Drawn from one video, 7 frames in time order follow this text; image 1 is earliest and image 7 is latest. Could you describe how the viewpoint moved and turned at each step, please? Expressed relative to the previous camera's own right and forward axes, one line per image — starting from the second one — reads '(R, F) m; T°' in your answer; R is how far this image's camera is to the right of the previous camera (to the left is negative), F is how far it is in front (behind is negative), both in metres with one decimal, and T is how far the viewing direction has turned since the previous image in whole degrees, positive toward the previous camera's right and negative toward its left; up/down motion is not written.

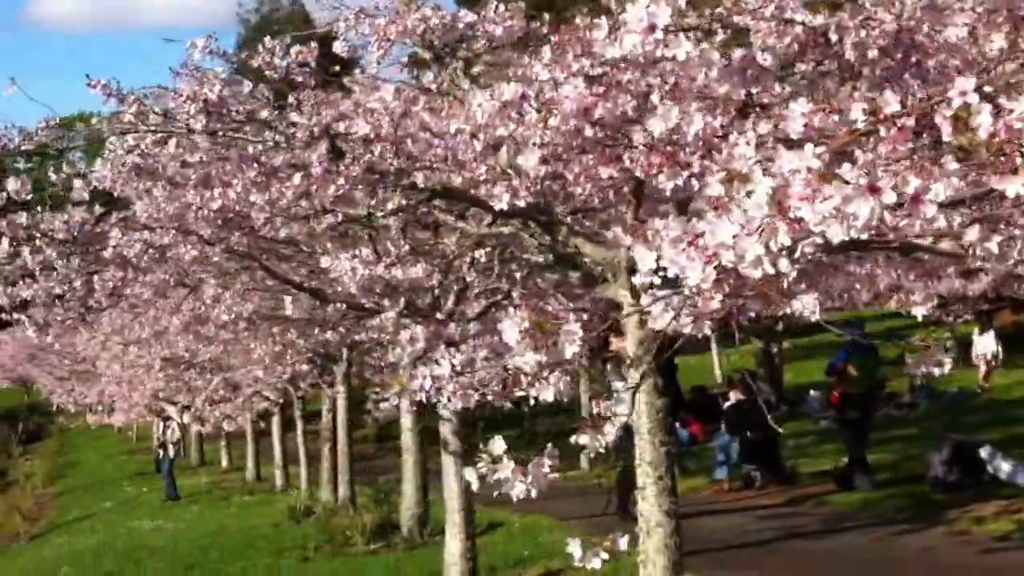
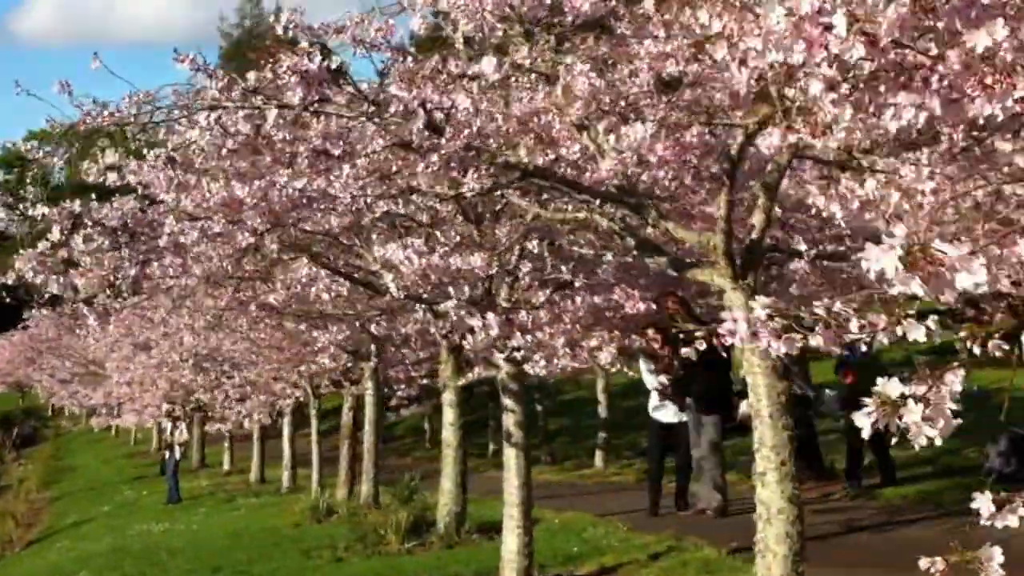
(-0.5, +0.3) m; 0°
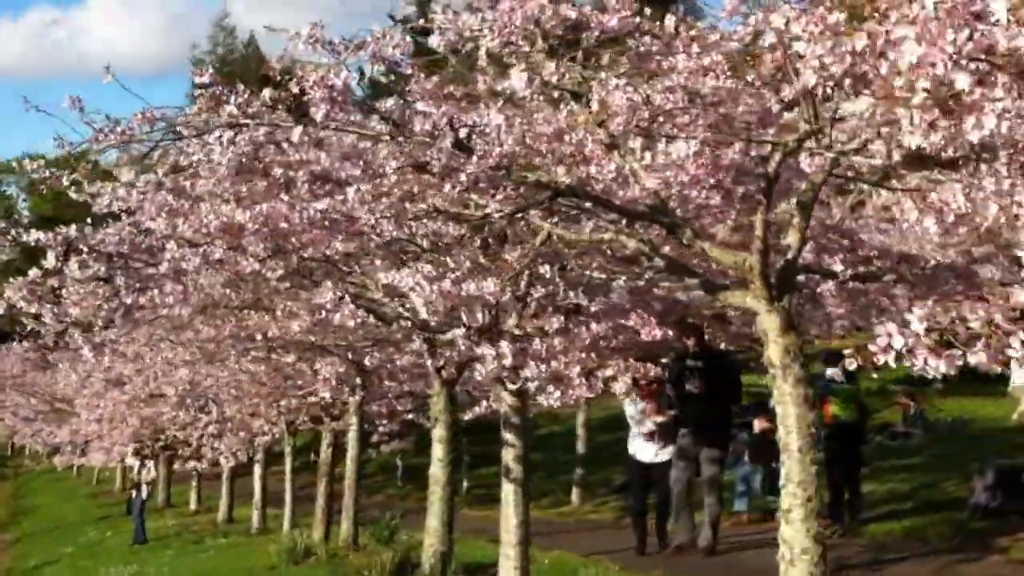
(-0.3, +0.3) m; +1°
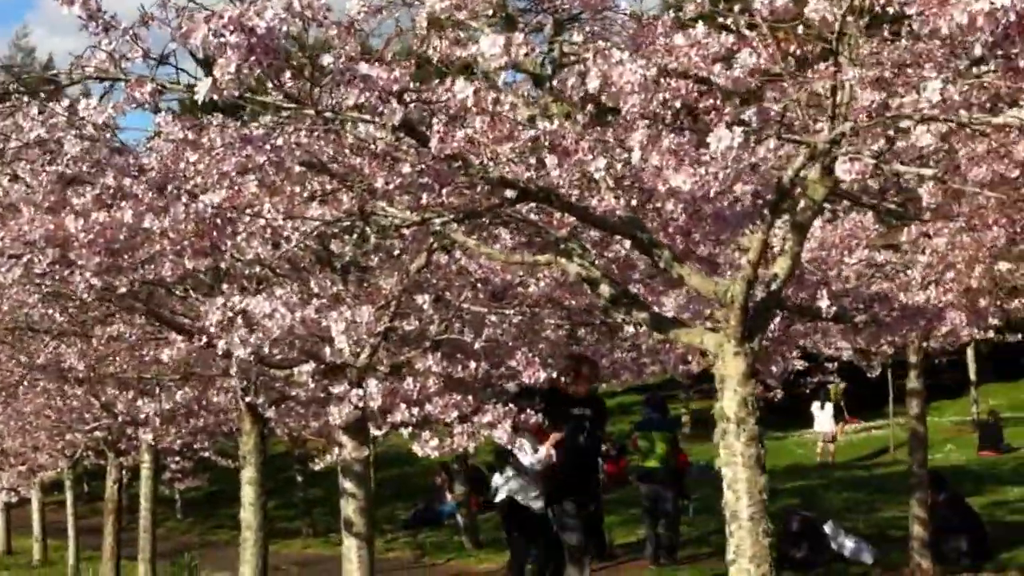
(-0.5, +1.6) m; +7°
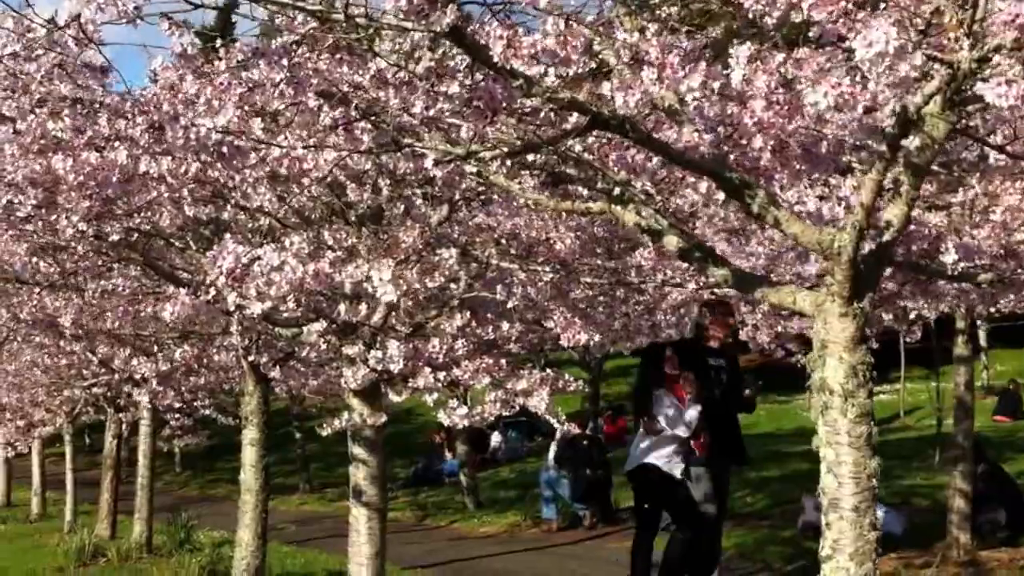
(-0.2, +1.0) m; 0°
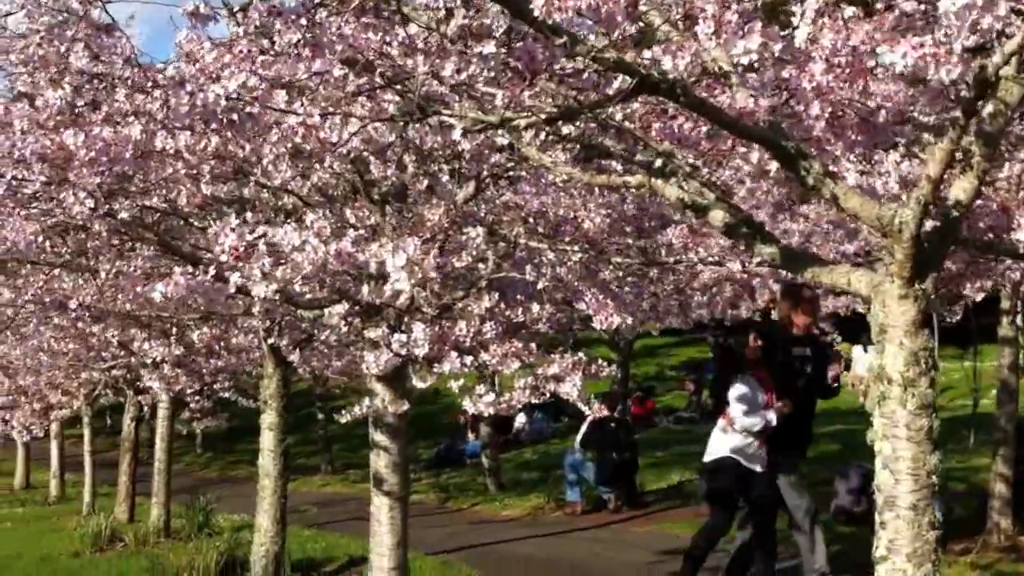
(0.0, +0.4) m; -1°
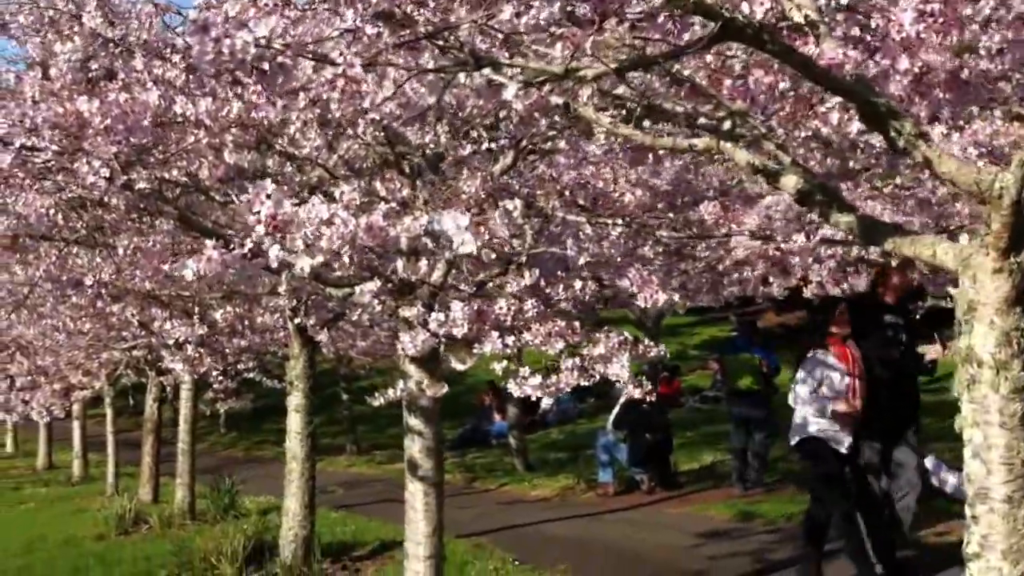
(-0.1, +0.5) m; -1°
